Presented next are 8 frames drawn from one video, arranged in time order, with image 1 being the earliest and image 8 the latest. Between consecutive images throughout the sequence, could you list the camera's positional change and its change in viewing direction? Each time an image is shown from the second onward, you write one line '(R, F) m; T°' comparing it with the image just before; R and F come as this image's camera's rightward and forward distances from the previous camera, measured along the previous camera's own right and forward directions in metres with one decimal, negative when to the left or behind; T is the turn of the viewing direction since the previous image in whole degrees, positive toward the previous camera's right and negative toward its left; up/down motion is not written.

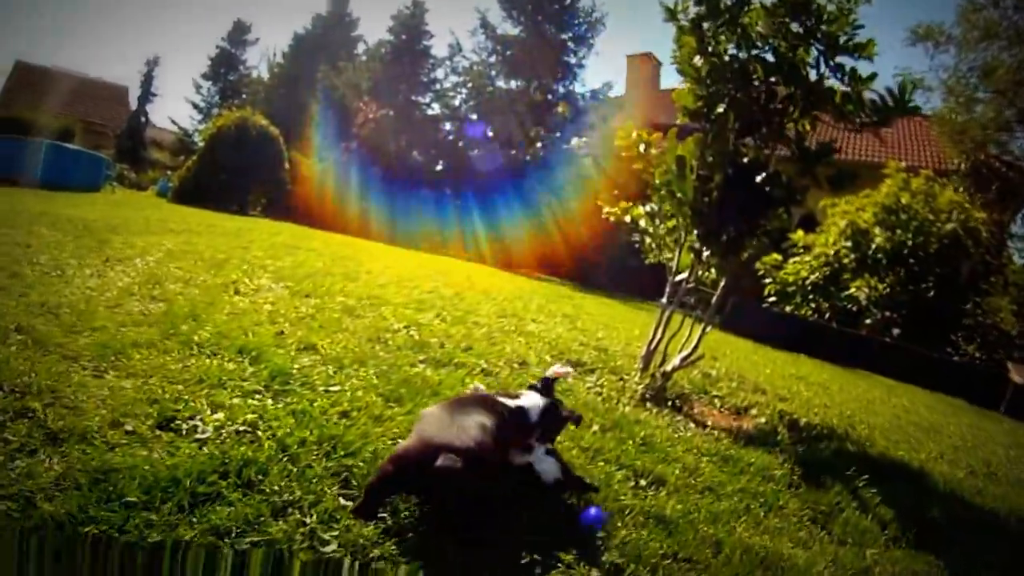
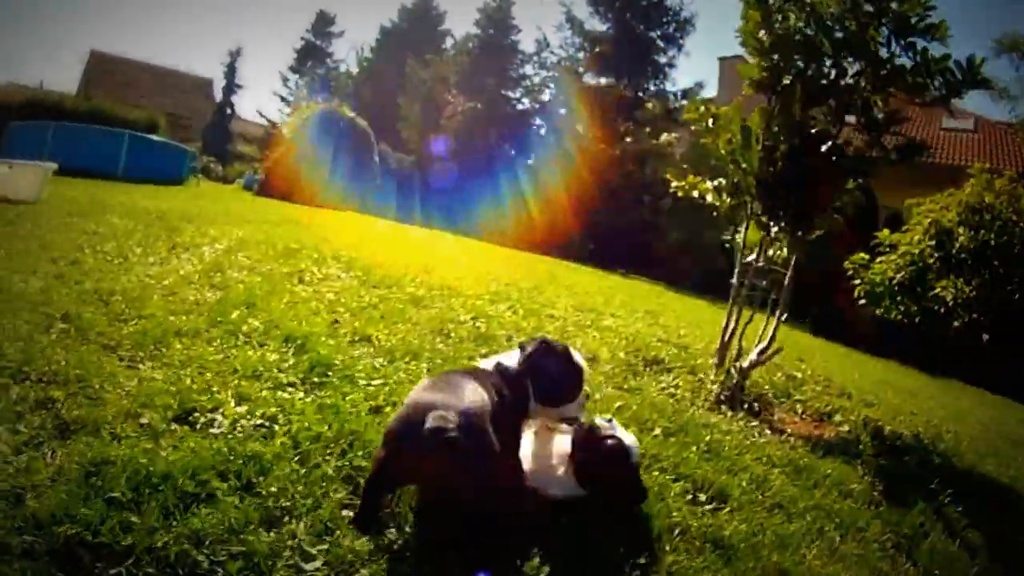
(+0.2, +0.3) m; -8°
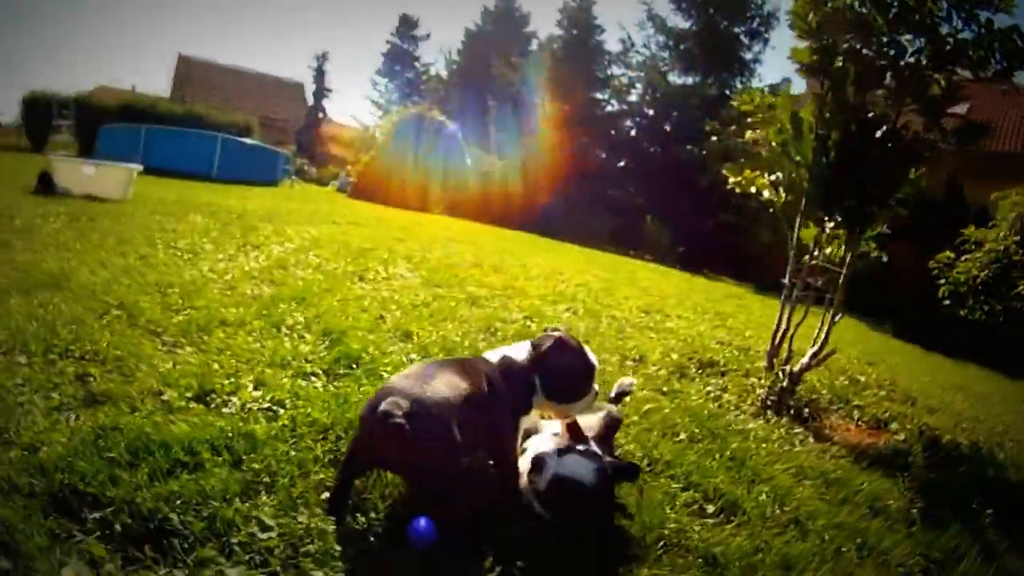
(+0.4, 0.0) m; -9°
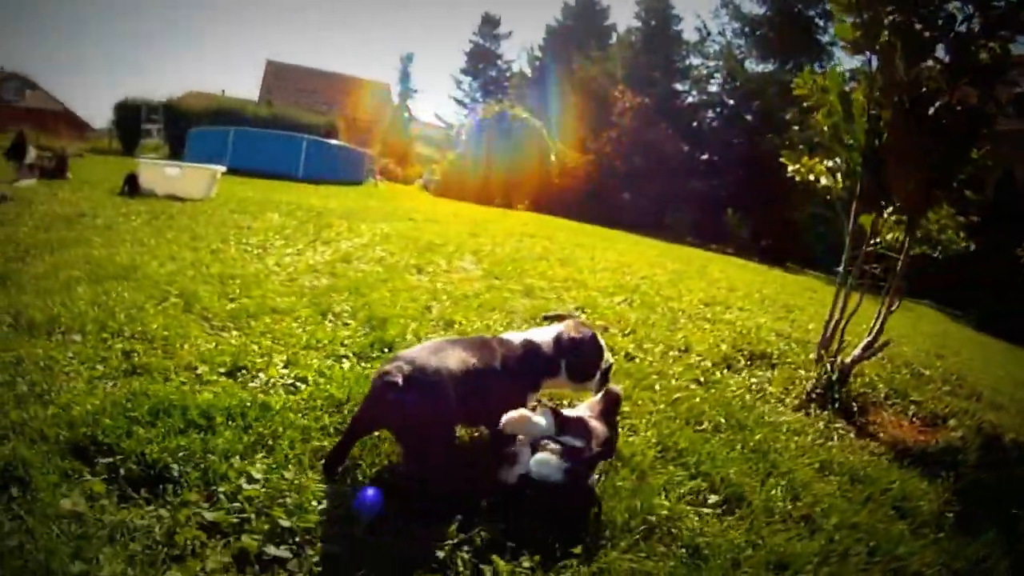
(+0.4, -0.1) m; -9°
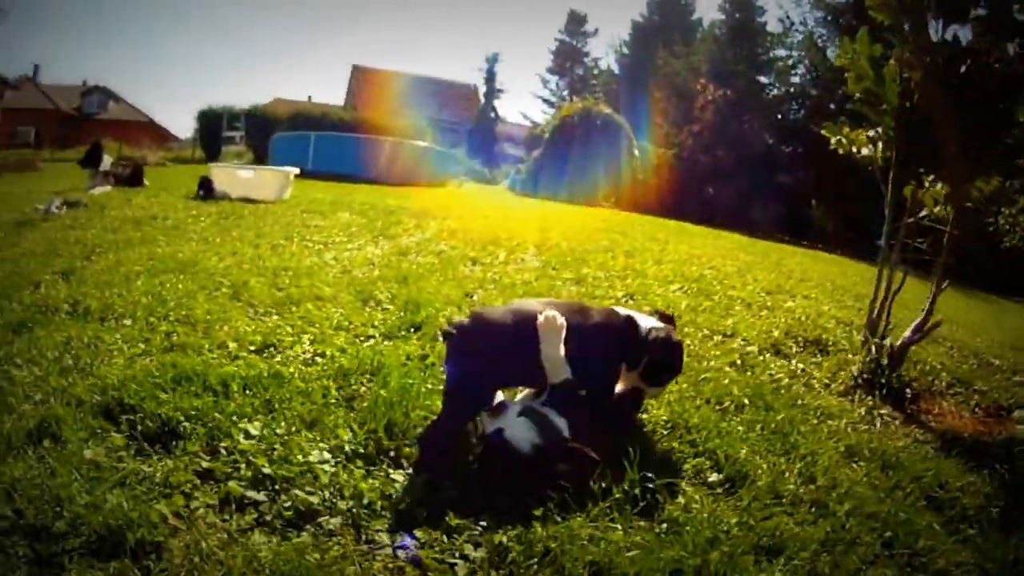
(+0.4, 0.0) m; -9°
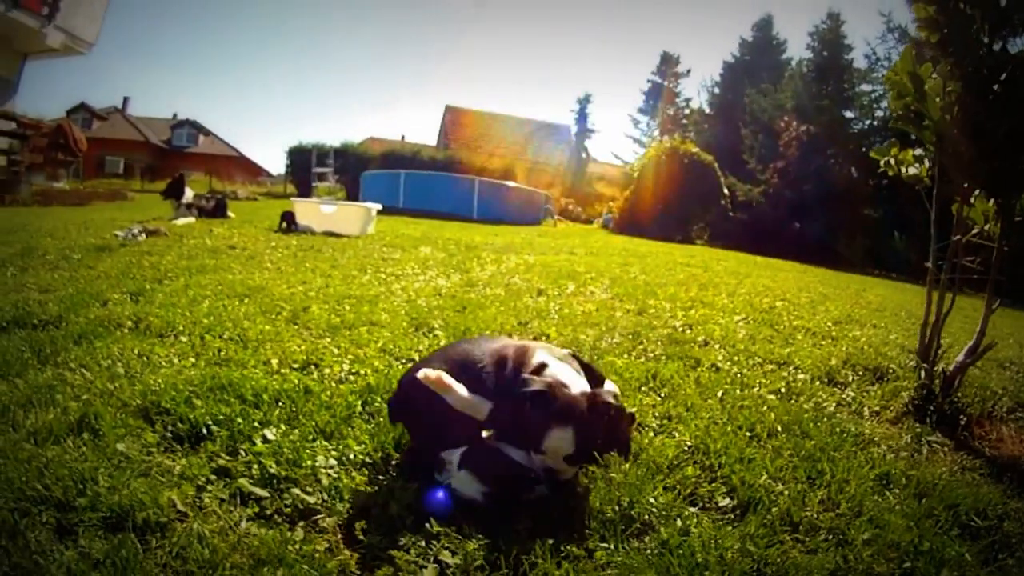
(+0.4, -0.1) m; -10°
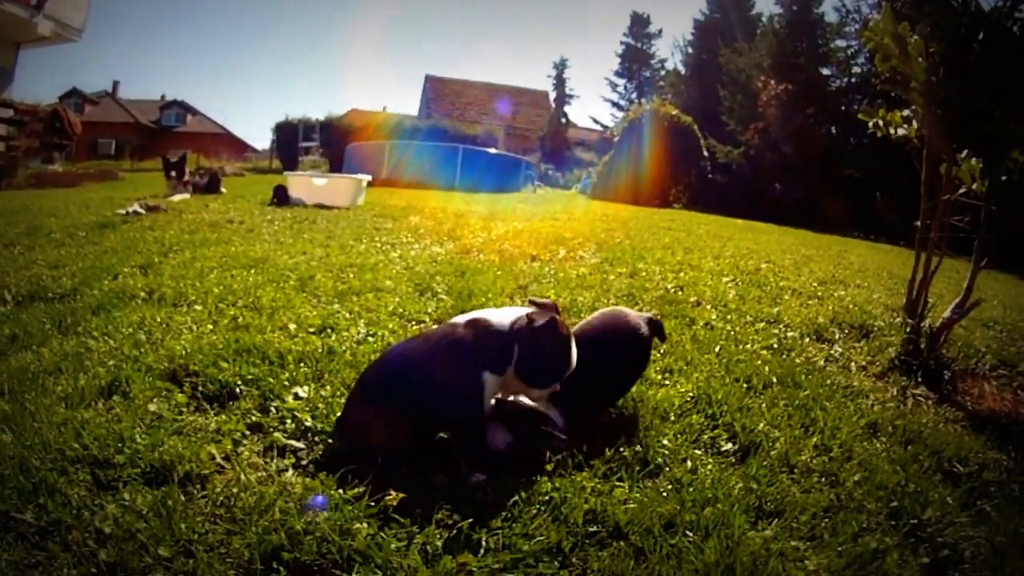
(-0.2, -0.1) m; +2°
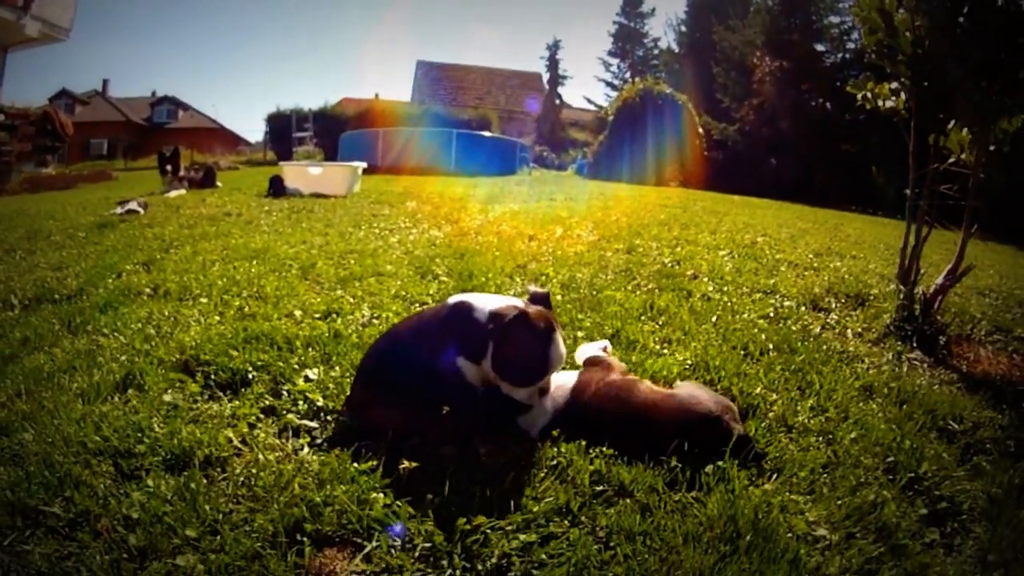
(0.0, -0.1) m; 0°
